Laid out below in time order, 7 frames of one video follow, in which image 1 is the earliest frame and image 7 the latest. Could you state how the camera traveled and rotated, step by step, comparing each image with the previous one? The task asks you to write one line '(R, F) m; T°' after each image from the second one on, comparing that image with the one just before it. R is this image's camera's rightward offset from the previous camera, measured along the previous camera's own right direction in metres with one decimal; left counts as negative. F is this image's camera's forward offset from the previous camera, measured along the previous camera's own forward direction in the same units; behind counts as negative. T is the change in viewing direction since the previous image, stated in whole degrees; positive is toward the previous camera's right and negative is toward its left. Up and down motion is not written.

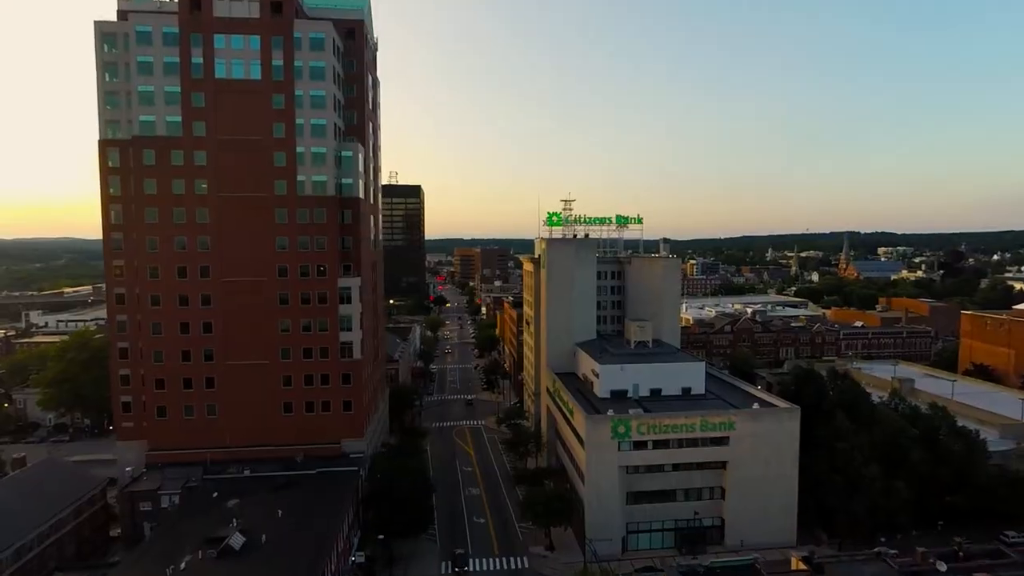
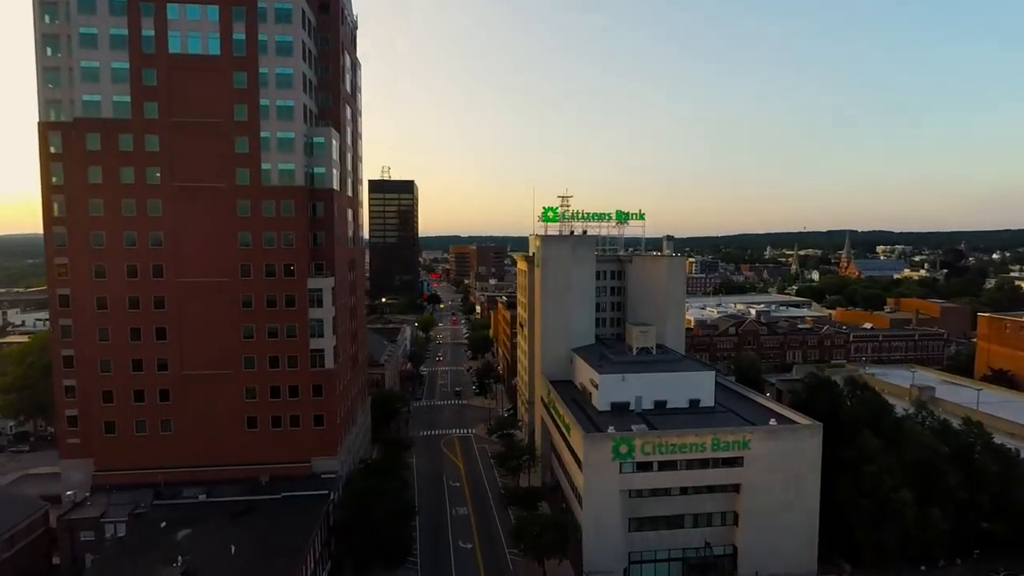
(+0.8, +7.1) m; 0°
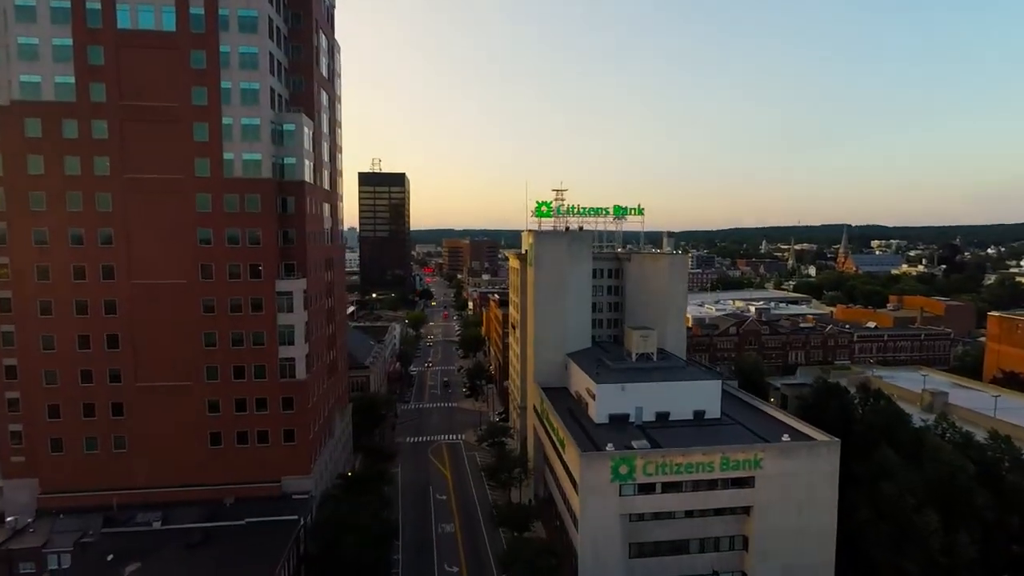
(+0.5, +5.6) m; +1°
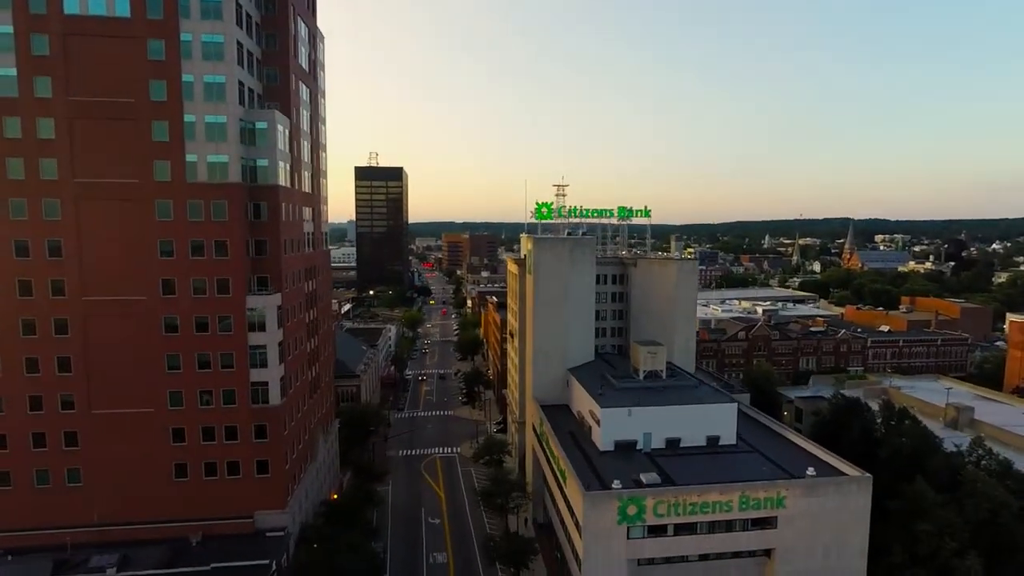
(+0.4, +5.6) m; 0°
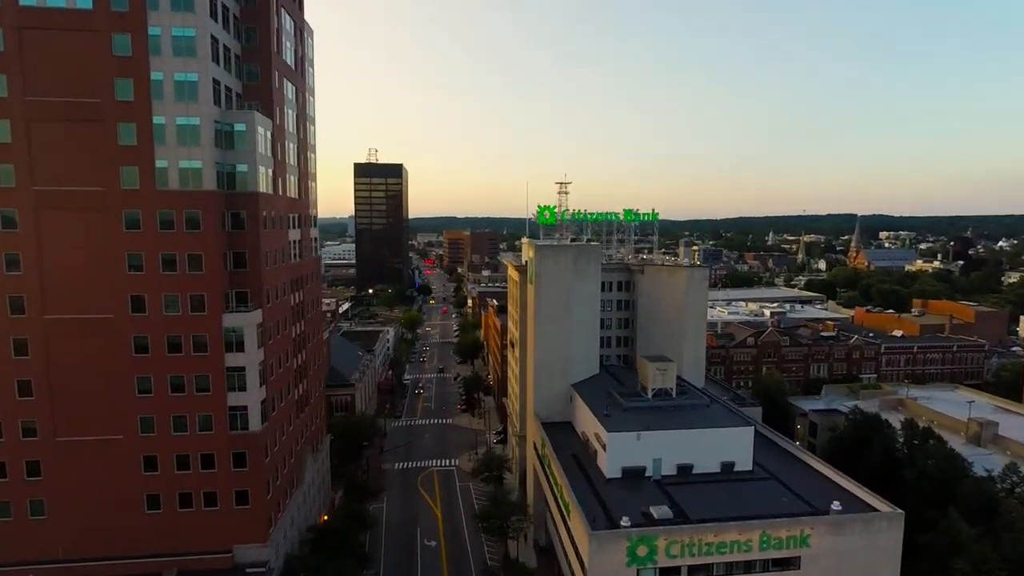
(+0.1, +4.2) m; 0°
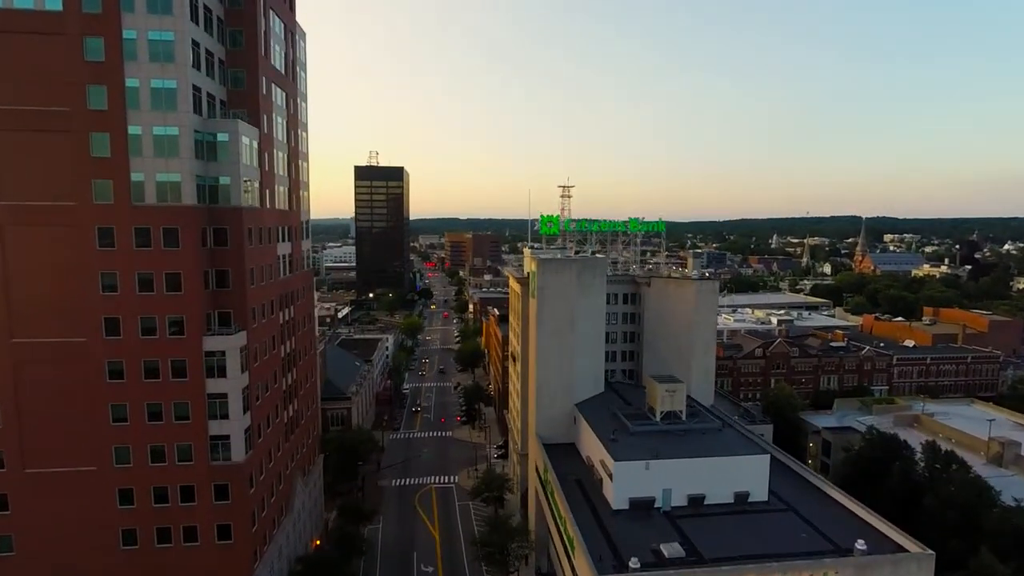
(+0.1, +3.1) m; 0°
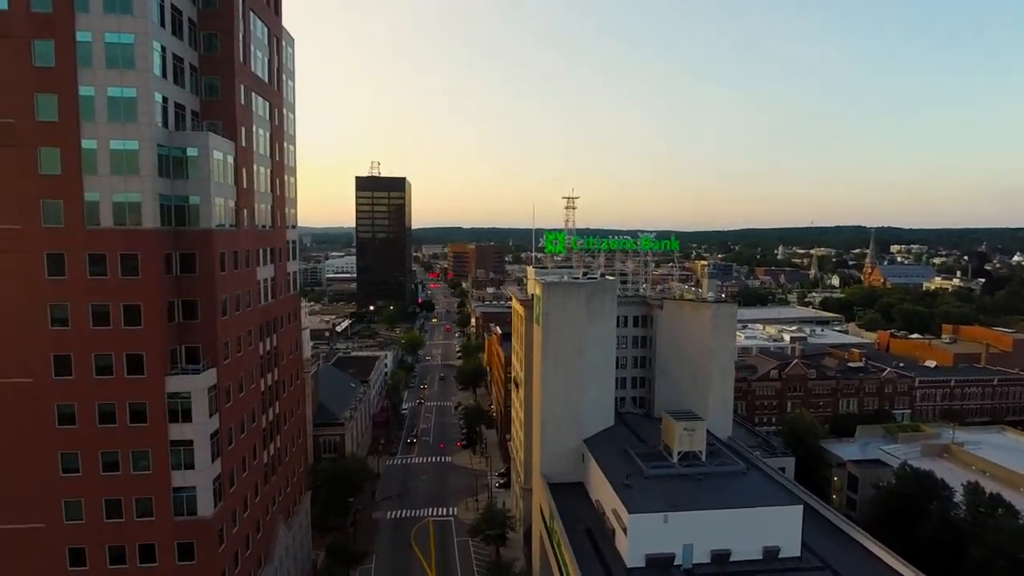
(0.0, +5.0) m; 0°
